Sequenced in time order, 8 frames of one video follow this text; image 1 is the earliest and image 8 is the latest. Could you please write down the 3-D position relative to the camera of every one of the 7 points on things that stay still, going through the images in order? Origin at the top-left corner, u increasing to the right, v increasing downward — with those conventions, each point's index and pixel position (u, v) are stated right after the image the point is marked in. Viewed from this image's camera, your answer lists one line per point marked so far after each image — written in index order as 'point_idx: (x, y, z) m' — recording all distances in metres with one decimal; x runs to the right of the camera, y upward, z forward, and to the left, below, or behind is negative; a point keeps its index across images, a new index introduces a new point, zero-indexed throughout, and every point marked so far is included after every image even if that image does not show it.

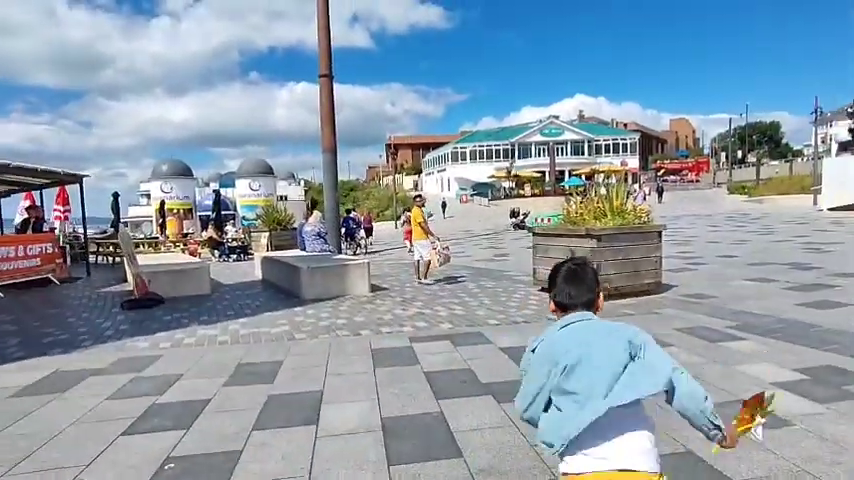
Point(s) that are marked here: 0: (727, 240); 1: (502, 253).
0: (+9.9, 0.0, +15.7) m
1: (+2.5, -0.5, +16.0) m
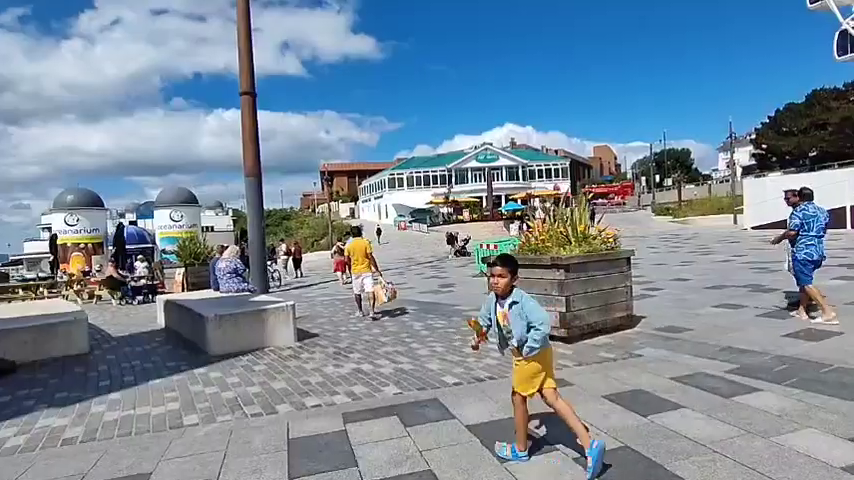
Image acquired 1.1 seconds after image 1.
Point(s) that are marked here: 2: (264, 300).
0: (+7.9, -0.7, +15.5) m
1: (+0.6, -1.4, +14.8) m
2: (-2.8, -1.0, +8.5) m
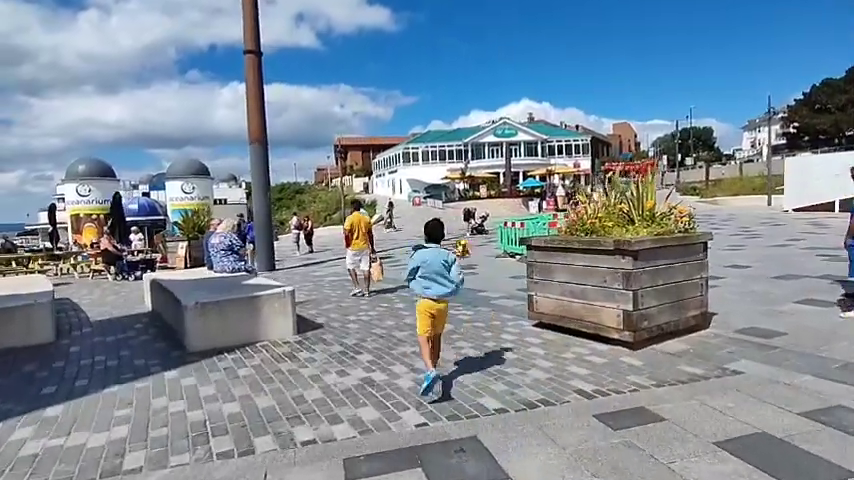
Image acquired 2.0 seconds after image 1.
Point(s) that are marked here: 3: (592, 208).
0: (+8.5, -0.2, +13.9) m
1: (+1.2, -0.7, +13.5) m
2: (-2.5, -0.6, +7.3) m
3: (+2.0, +0.4, +5.9) m
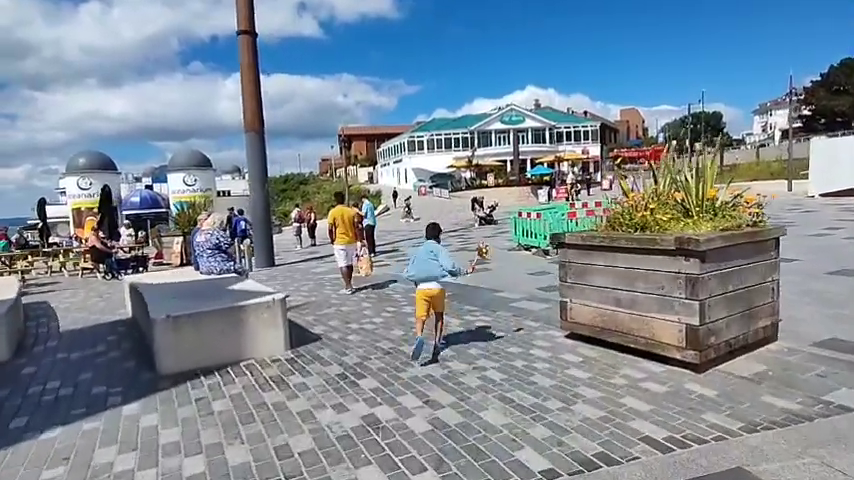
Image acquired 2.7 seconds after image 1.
0: (+8.7, +0.1, +12.9) m
1: (+1.4, -0.5, +12.5) m
2: (-2.3, -0.6, +6.3) m
3: (+2.2, +0.4, +4.9) m
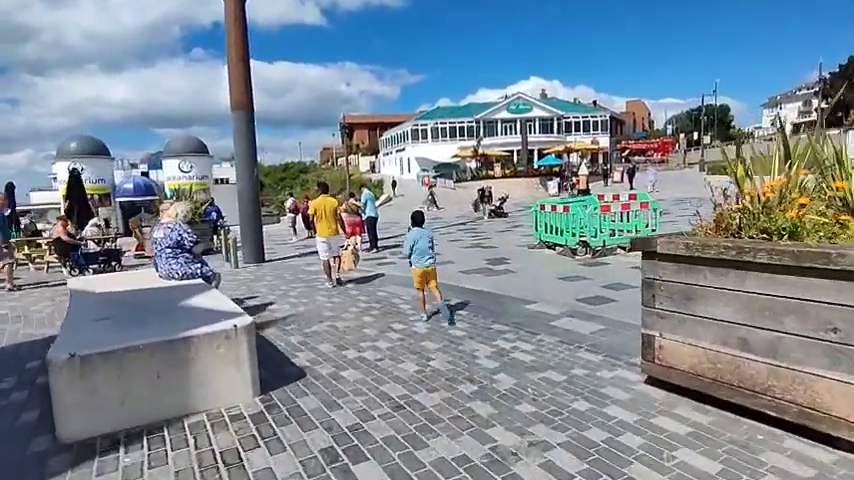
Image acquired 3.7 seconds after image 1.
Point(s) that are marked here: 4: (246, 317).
0: (+9.0, +0.1, +11.3) m
1: (+1.6, -0.4, +10.9) m
2: (-2.1, -0.6, +4.8) m
3: (+2.4, +0.4, +3.3) m
4: (-1.5, -0.6, +3.9) m
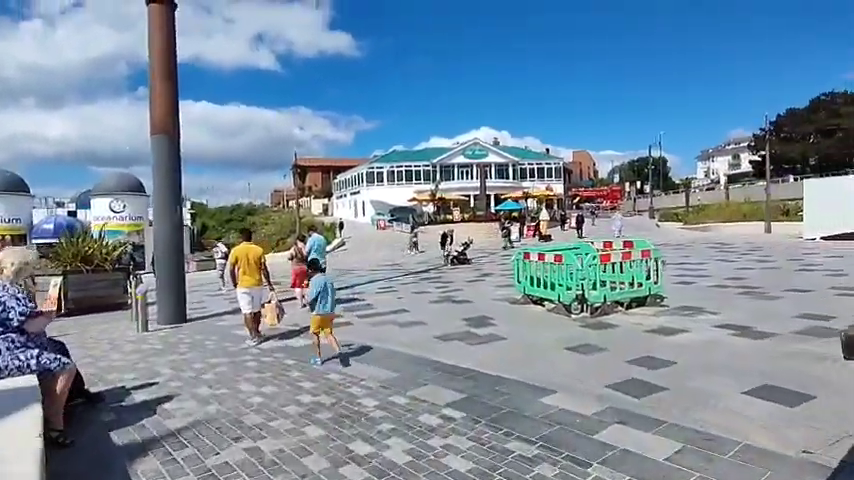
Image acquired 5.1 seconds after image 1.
0: (+8.2, -1.0, +10.0) m
1: (+1.0, -1.5, +8.9) m
2: (-2.1, -1.0, +2.5) m
3: (+2.5, 0.0, +1.5) m
4: (-1.4, -1.0, +1.7) m
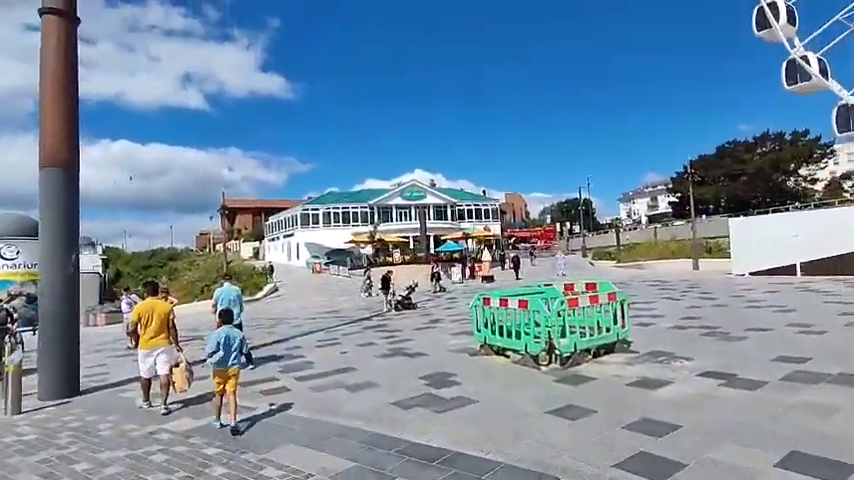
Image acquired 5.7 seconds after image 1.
0: (+7.2, -1.8, +9.9) m
1: (+0.2, -2.2, +7.8) m
2: (-2.0, -1.3, +1.1) m
3: (+2.6, -0.1, +0.9) m
4: (-1.2, -1.1, +0.4) m
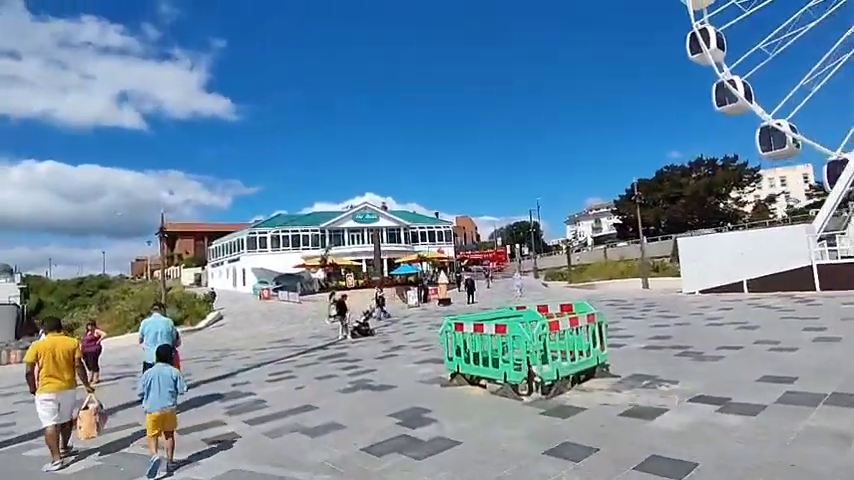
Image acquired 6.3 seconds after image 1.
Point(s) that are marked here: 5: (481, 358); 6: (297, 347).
0: (+6.6, -2.2, +9.8) m
1: (-0.2, -2.5, +7.0) m
2: (-1.7, -1.2, +0.1) m
3: (+2.9, 0.0, +0.4) m
4: (-0.9, -1.1, -0.5) m
5: (+0.9, -2.0, +8.2) m
6: (-4.5, -3.8, +16.8) m
